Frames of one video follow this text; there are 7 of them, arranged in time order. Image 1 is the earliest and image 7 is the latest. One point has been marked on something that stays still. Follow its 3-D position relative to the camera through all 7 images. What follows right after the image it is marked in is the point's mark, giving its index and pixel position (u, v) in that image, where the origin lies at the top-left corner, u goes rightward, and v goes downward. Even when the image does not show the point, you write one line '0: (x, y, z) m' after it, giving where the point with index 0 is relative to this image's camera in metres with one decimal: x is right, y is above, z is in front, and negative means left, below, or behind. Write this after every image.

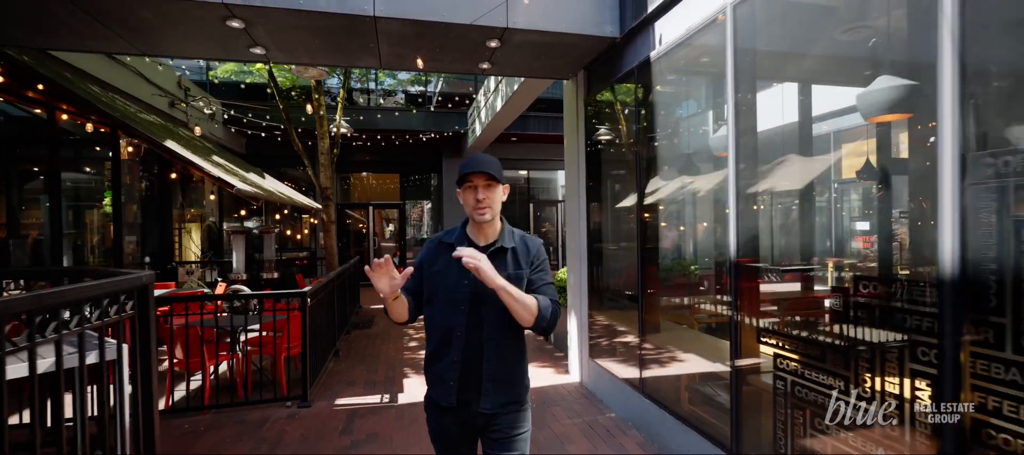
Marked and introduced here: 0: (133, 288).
0: (-1.9, -0.3, +2.5) m
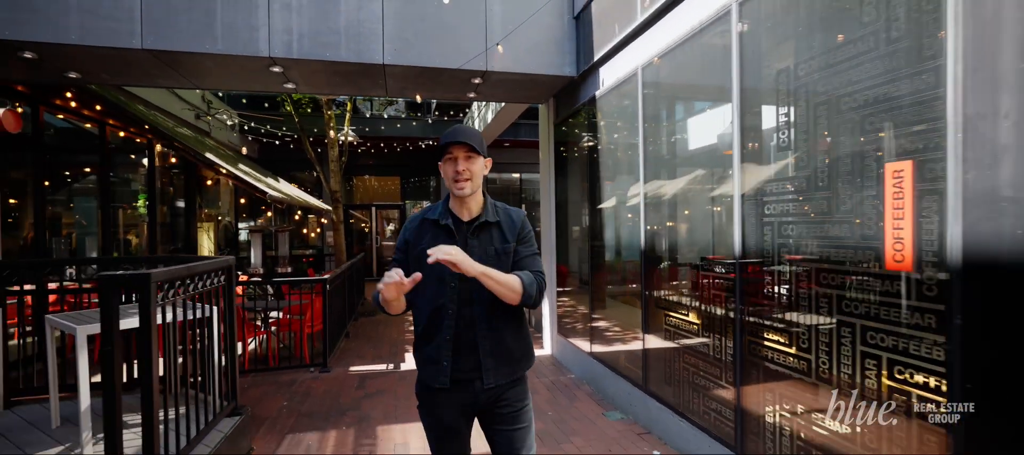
0: (-2.1, -0.3, +3.6) m
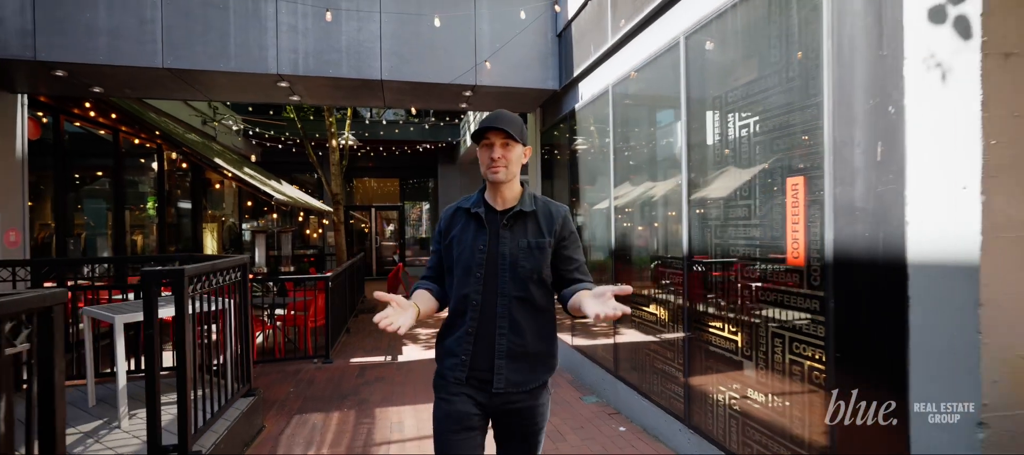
0: (-2.3, -0.3, +4.1) m
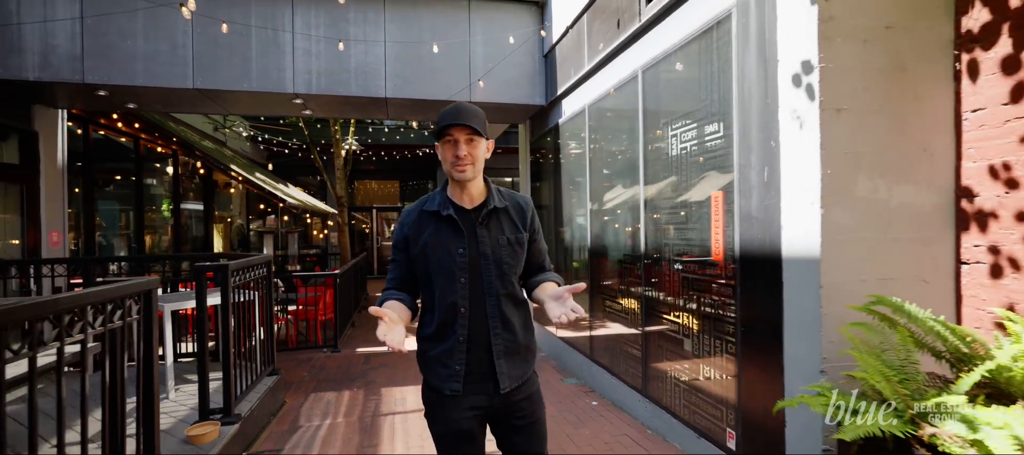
0: (-2.4, -0.3, +4.7) m
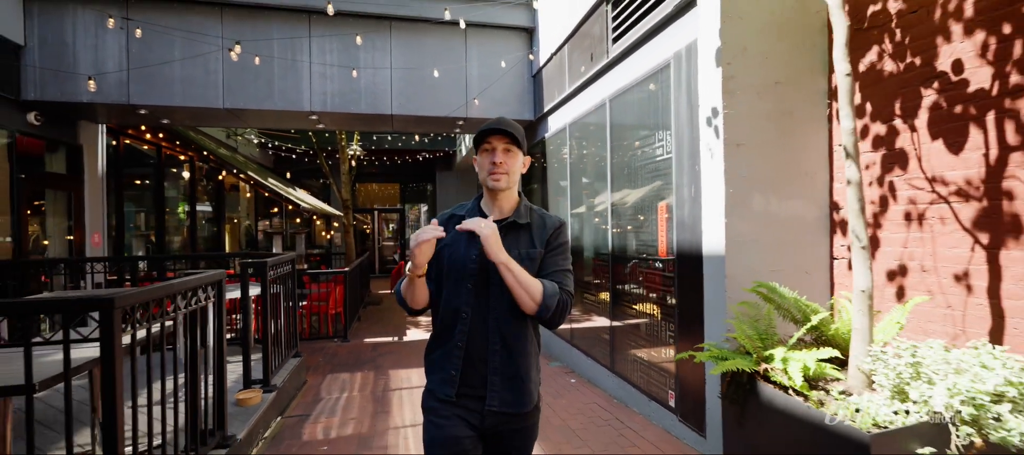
0: (-2.5, -0.4, +5.5) m
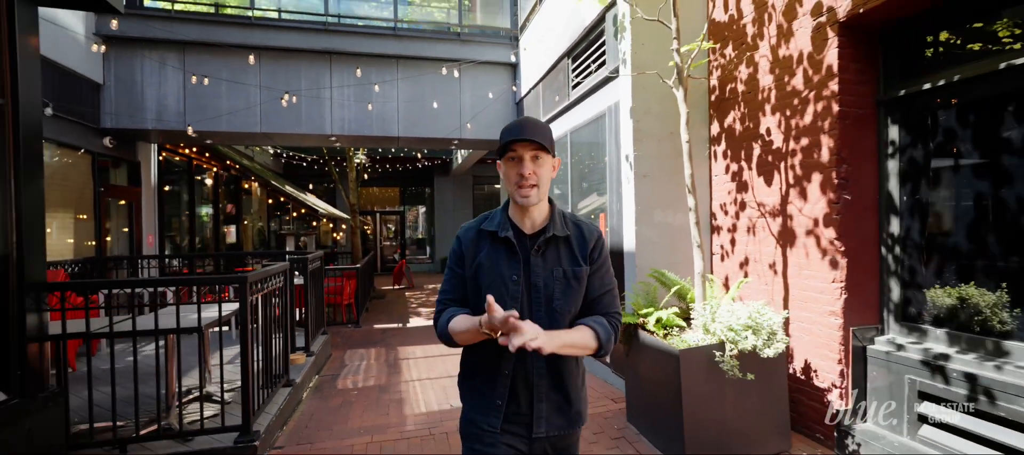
0: (-2.7, -0.4, +6.8) m
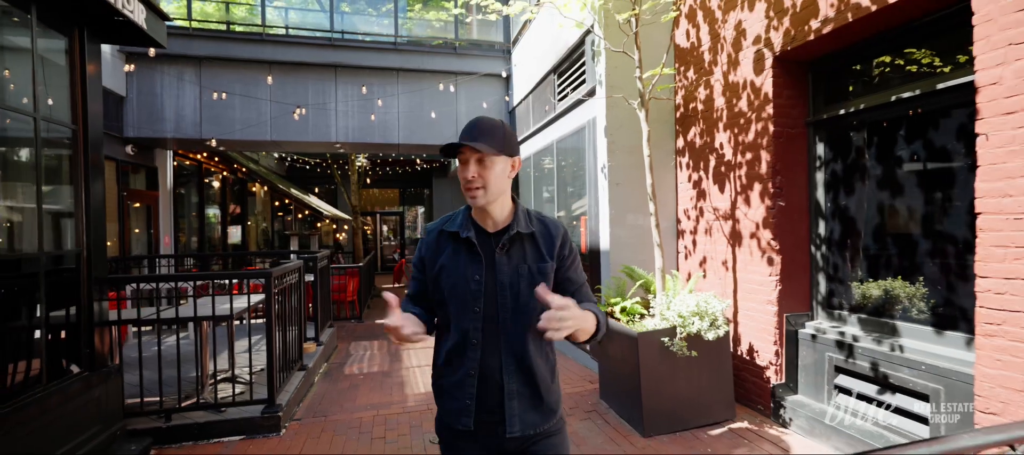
0: (-2.8, -0.4, +7.3) m
